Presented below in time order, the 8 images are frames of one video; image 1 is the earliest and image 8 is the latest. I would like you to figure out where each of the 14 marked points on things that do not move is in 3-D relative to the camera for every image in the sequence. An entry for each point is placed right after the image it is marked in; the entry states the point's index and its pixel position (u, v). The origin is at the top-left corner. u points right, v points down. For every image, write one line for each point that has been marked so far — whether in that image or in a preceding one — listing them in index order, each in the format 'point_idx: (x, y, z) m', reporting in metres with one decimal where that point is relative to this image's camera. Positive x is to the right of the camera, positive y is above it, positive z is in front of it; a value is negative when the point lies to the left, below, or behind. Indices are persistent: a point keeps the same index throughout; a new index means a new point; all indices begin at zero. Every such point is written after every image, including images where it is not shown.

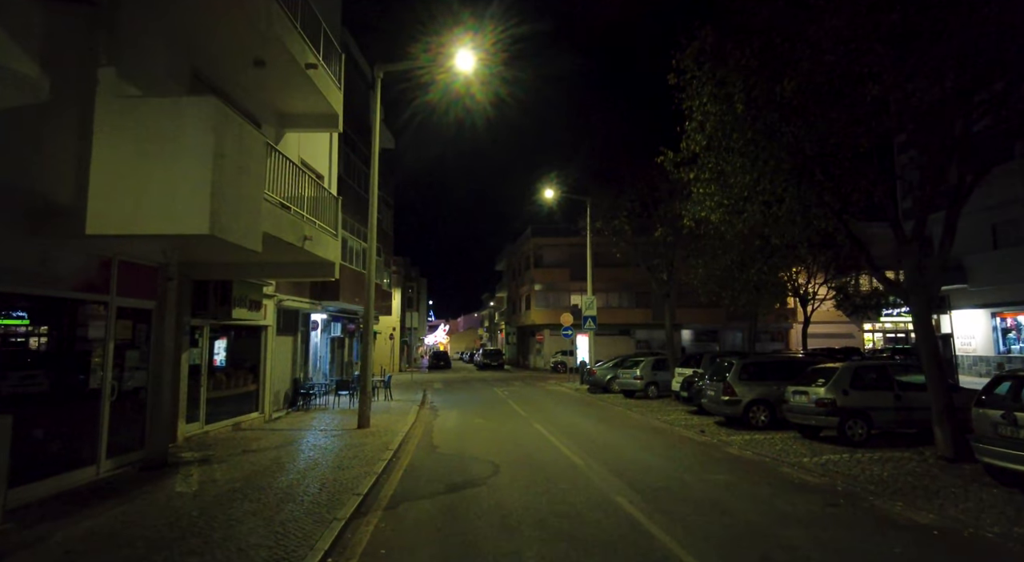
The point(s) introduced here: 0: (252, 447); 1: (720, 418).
0: (-5.1, -3.2, +12.0) m
1: (+5.2, -3.4, +15.4) m
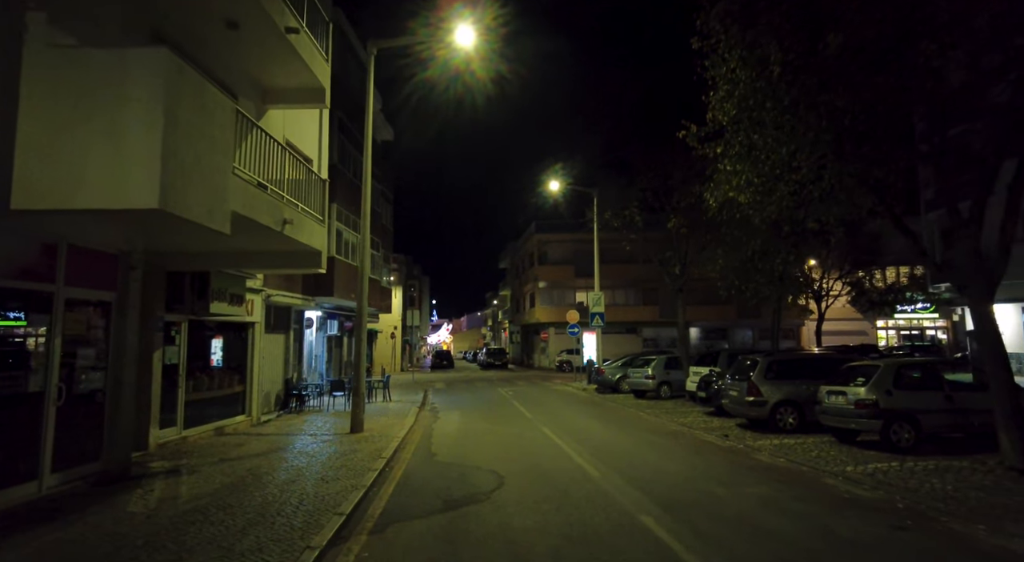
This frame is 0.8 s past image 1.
0: (-4.9, -3.1, +10.9) m
1: (+5.4, -3.2, +14.2) m
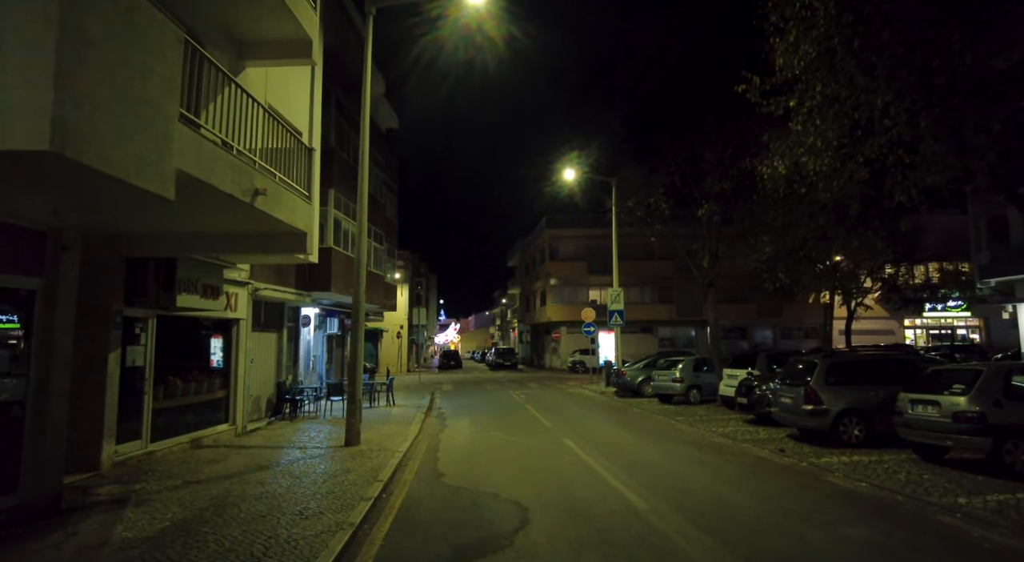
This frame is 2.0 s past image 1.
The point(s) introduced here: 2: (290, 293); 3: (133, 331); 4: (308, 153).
0: (-4.6, -2.9, +9.2) m
1: (+5.7, -3.0, +12.4) m
2: (-5.9, -0.3, +16.2) m
3: (-6.2, -0.8, +10.0) m
4: (-3.4, +2.2, +10.3) m
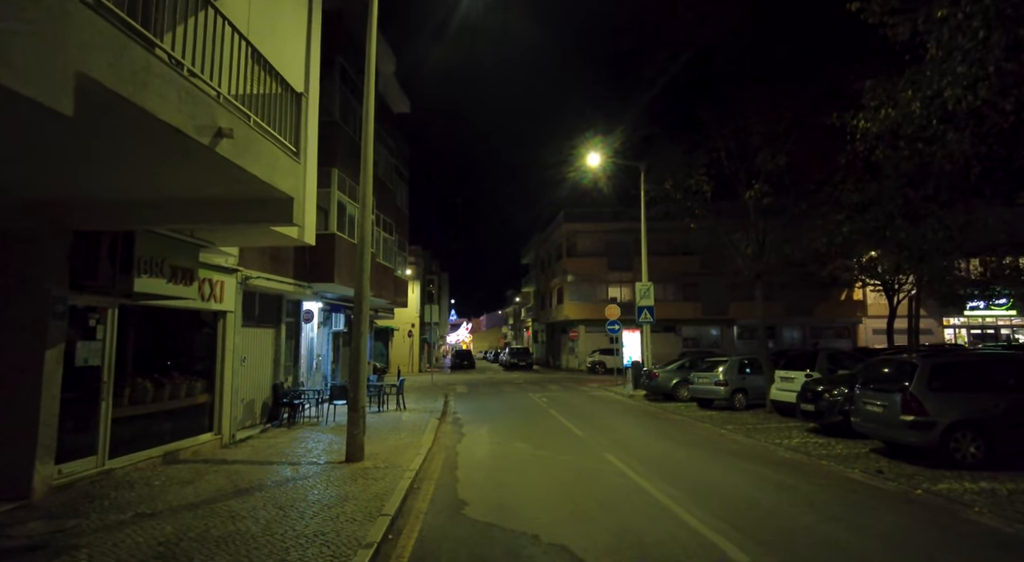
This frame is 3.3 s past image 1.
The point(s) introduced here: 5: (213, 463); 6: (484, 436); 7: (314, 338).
0: (-4.1, -2.6, +7.4) m
1: (+6.3, -2.8, +10.4) m
2: (-5.3, -0.1, +14.4) m
3: (-5.7, -0.6, +8.2) m
4: (-2.9, +2.4, +8.5) m
5: (-4.7, -2.9, +9.7) m
6: (-0.6, -3.3, +13.2) m
7: (-6.0, -1.7, +18.8) m
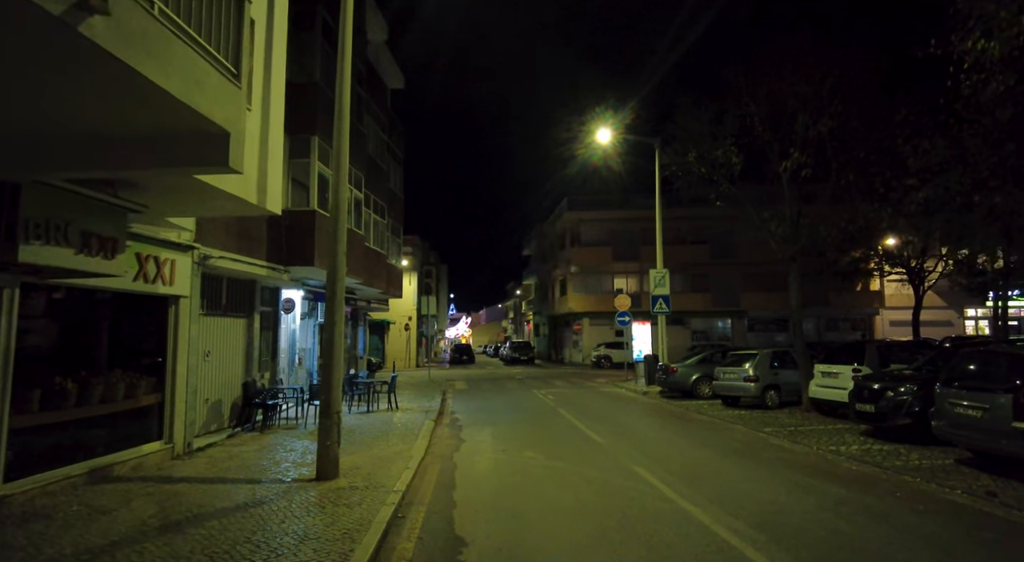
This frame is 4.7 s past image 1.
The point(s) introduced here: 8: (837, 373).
0: (-4.0, -2.3, +5.5) m
1: (+6.4, -2.4, +8.5) m
2: (-5.1, +0.3, +12.5) m
3: (-5.5, -0.2, +6.3) m
4: (-2.8, +2.7, +6.6) m
5: (-4.6, -2.6, +7.8) m
6: (-0.5, -3.0, +11.4) m
7: (-5.9, -1.3, +16.9) m
8: (+7.0, -2.0, +13.3) m
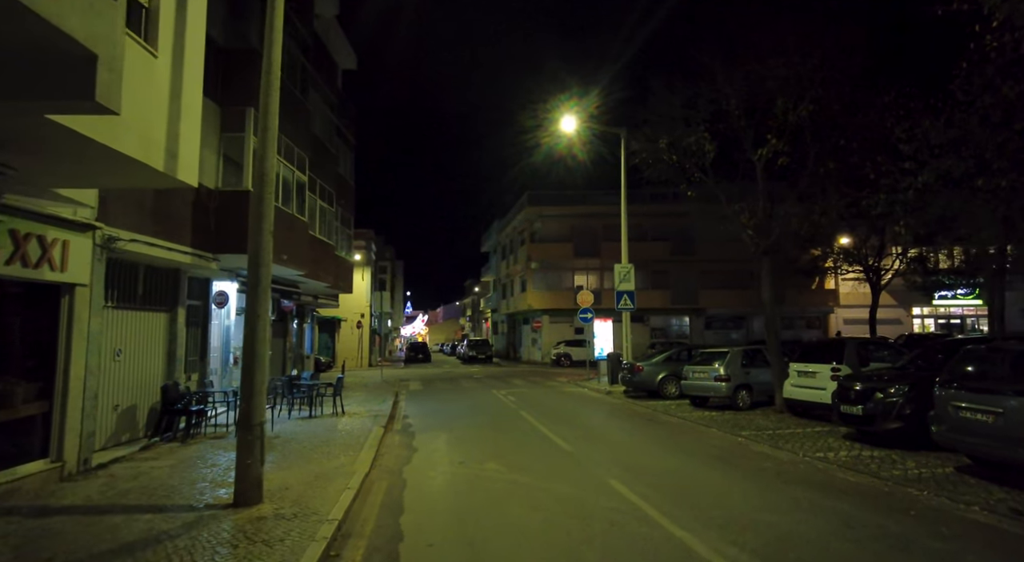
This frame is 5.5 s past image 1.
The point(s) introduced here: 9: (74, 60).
0: (-4.3, -2.1, +4.0) m
1: (+5.9, -2.3, +7.8) m
2: (-5.9, +0.5, +10.9) m
3: (-5.8, -0.1, +4.7) m
4: (-3.1, +2.9, +5.2) m
5: (-5.0, -2.4, +6.3) m
6: (-1.2, -2.8, +10.1) m
7: (-7.0, -1.1, +15.3) m
8: (+6.2, -1.9, +12.6) m
9: (-2.9, +1.4, +4.2) m
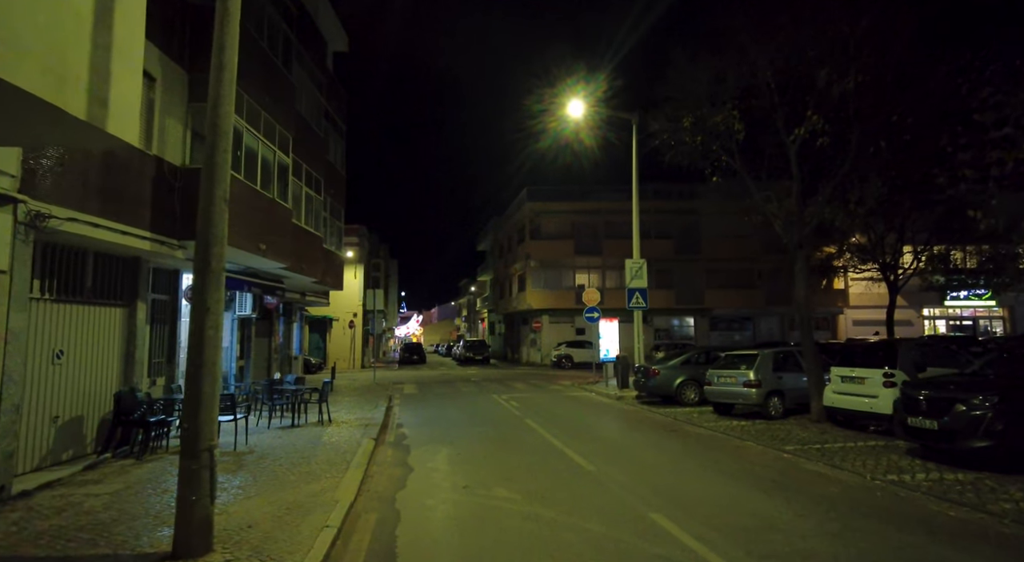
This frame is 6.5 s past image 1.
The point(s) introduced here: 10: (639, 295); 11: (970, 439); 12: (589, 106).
0: (-4.0, -2.0, +2.5) m
1: (+6.1, -2.2, +6.3) m
2: (-5.7, +0.7, +9.4) m
3: (-5.6, +0.1, +3.1) m
4: (-2.9, +3.1, +3.6) m
5: (-4.8, -2.2, +4.7) m
6: (-1.0, -2.7, +8.6) m
7: (-6.8, -1.0, +13.7) m
8: (+6.4, -1.8, +11.2) m
9: (-2.7, +1.6, +2.6) m
10: (+4.0, -0.5, +19.4) m
11: (+6.0, -2.0, +8.0) m
12: (+2.5, +5.5, +19.5) m
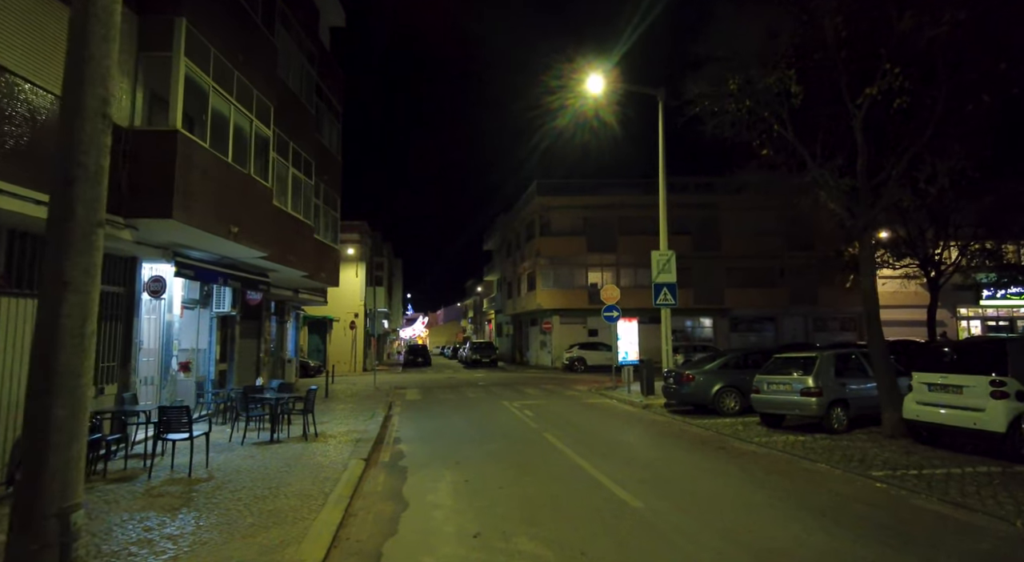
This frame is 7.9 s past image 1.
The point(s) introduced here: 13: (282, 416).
0: (-3.8, -1.8, +0.5) m
1: (+6.3, -2.0, +4.3) m
2: (-5.4, +0.8, +7.5) m
3: (-5.4, +0.3, +1.2) m
4: (-2.7, +3.3, +1.7) m
5: (-4.6, -2.0, +2.8) m
6: (-0.7, -2.5, +6.6) m
7: (-6.5, -0.8, +11.8) m
8: (+6.7, -1.6, +9.1) m
9: (-2.5, +1.8, +0.7) m
10: (+4.3, -0.3, +17.4) m
11: (+6.2, -1.8, +6.0) m
12: (+2.9, +5.7, +17.5) m
13: (-4.4, -2.6, +11.9) m
